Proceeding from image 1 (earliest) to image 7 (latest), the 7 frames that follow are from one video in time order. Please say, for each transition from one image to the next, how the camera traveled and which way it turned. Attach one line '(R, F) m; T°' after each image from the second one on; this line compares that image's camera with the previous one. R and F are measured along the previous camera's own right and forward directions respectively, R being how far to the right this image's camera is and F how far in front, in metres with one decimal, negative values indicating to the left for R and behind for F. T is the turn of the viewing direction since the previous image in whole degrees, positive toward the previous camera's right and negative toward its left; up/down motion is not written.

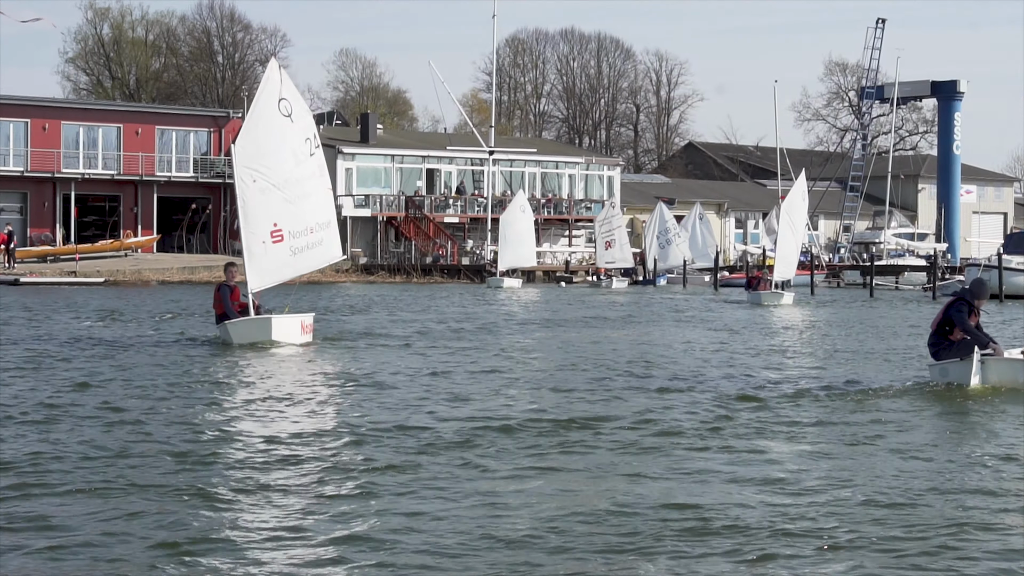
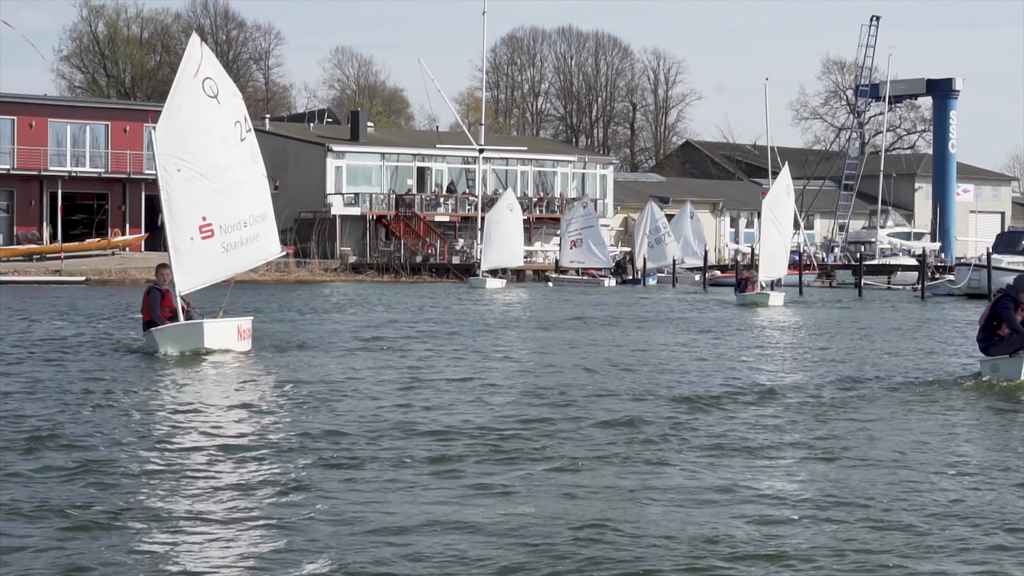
(+0.4, +0.4) m; 0°
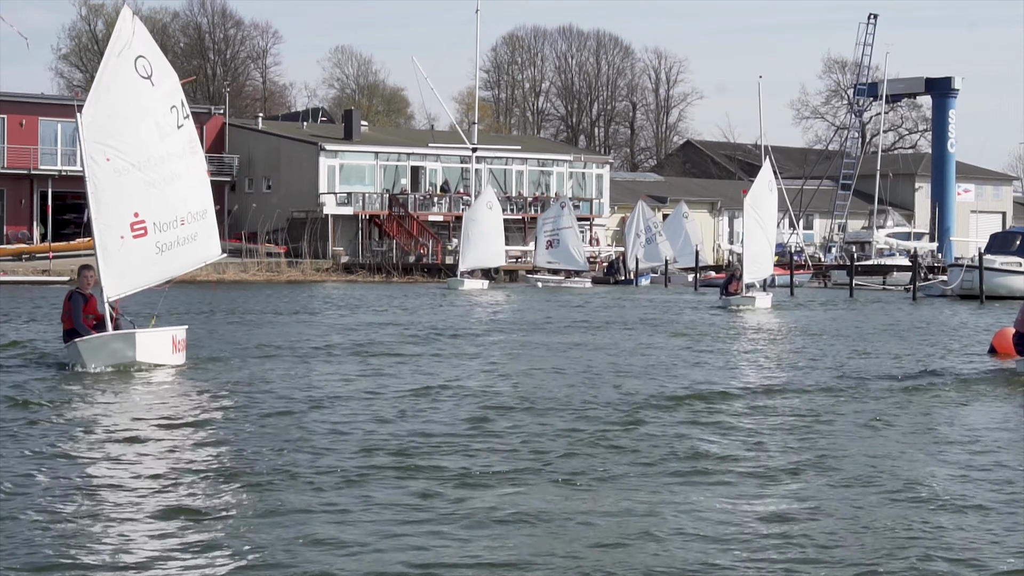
(+0.4, +0.4) m; 0°
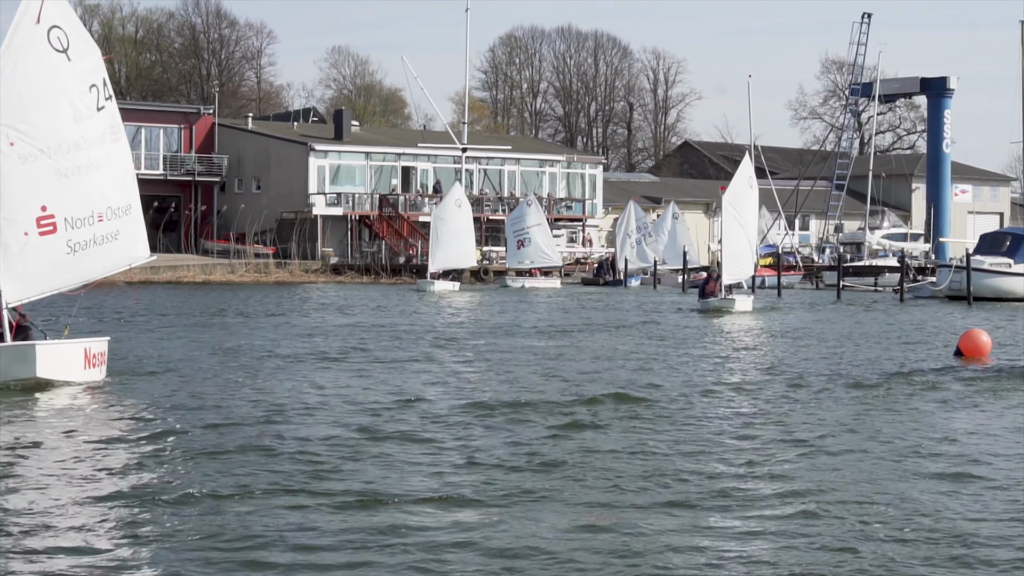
(+0.4, +0.4) m; 0°
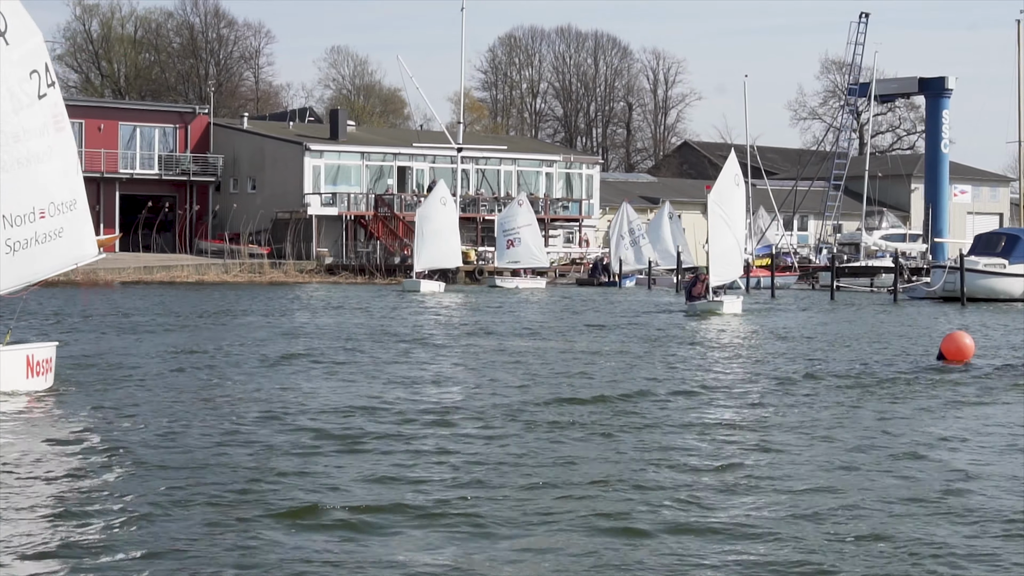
(+0.2, +0.2) m; 0°
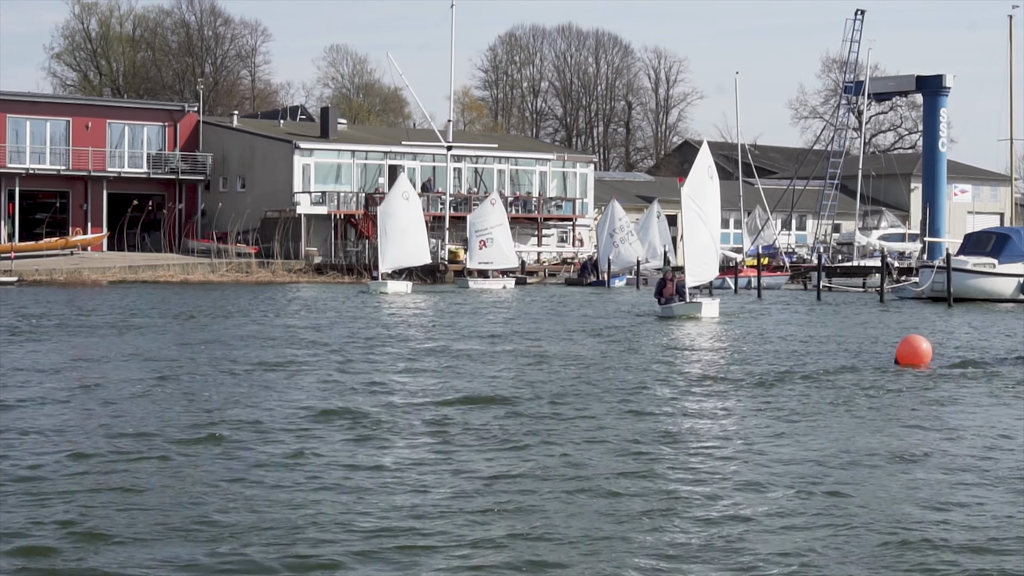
(+0.6, +0.5) m; 0°
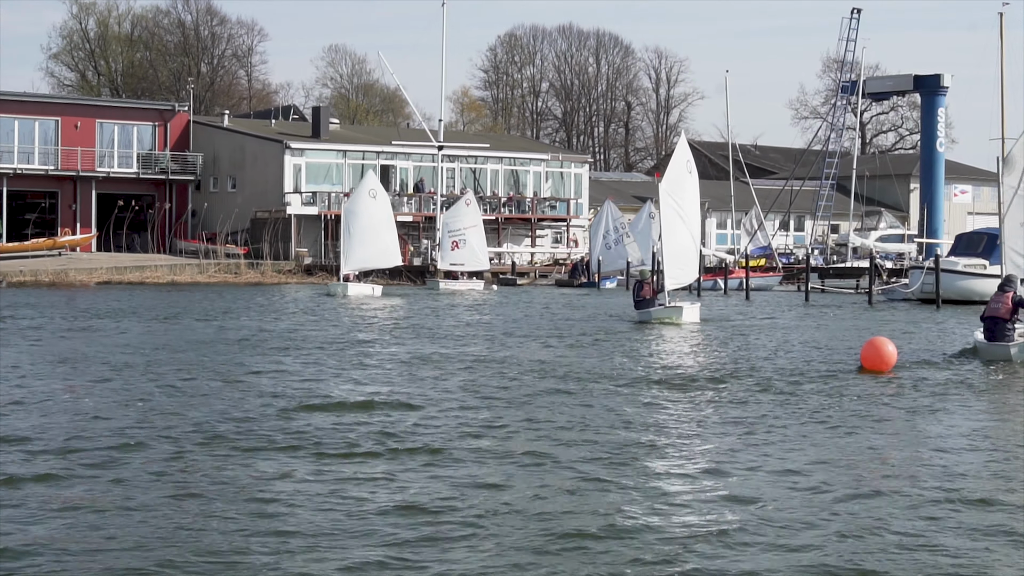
(+0.4, +0.5) m; 0°
